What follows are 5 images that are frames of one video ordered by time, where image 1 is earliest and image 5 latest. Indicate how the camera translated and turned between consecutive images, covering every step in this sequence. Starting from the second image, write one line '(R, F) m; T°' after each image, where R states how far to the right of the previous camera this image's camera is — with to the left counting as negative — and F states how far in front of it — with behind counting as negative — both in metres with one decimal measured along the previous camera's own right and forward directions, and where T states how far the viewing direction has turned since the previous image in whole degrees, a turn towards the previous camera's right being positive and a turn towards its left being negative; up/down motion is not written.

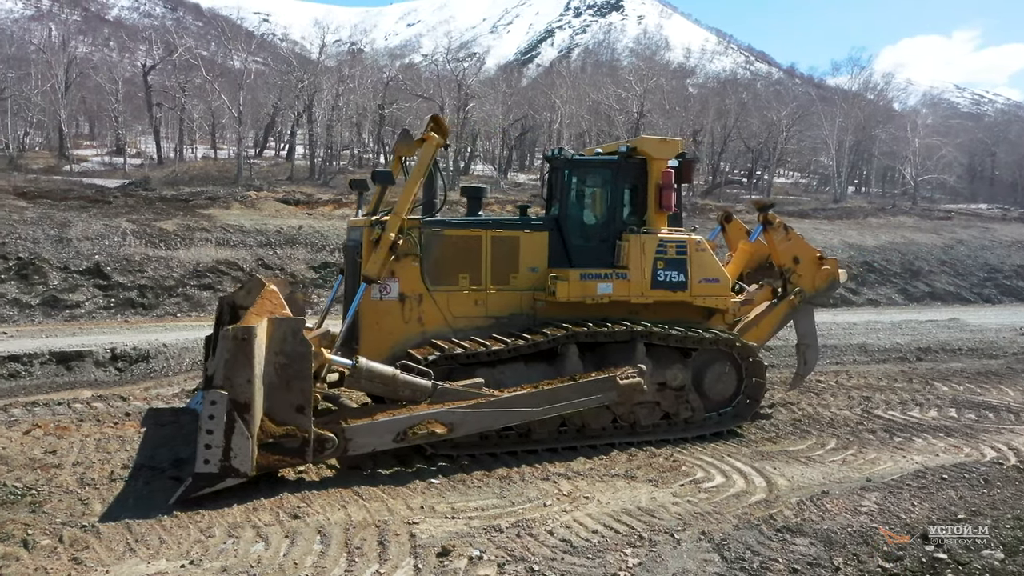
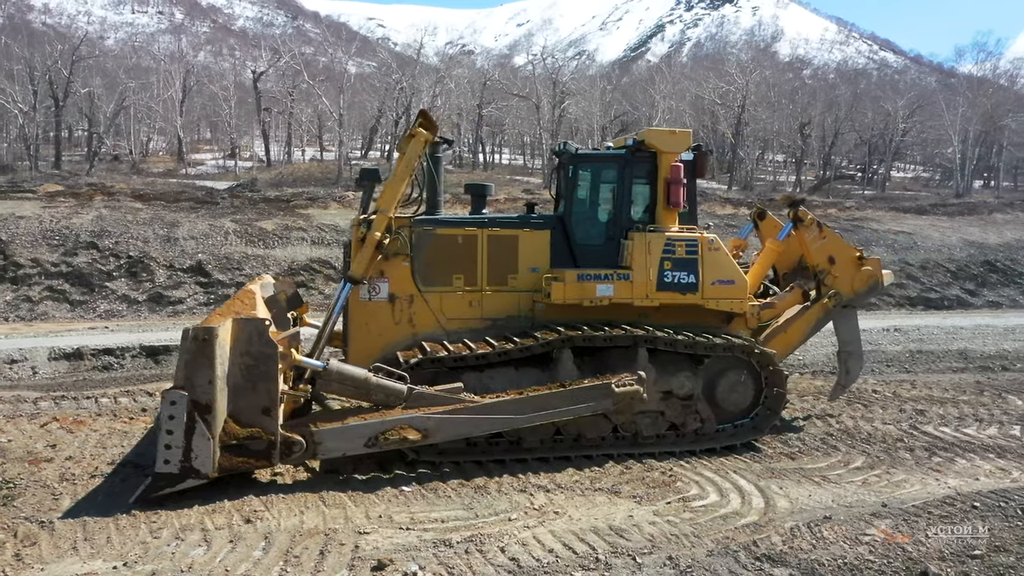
(+0.9, +0.3) m; -8°
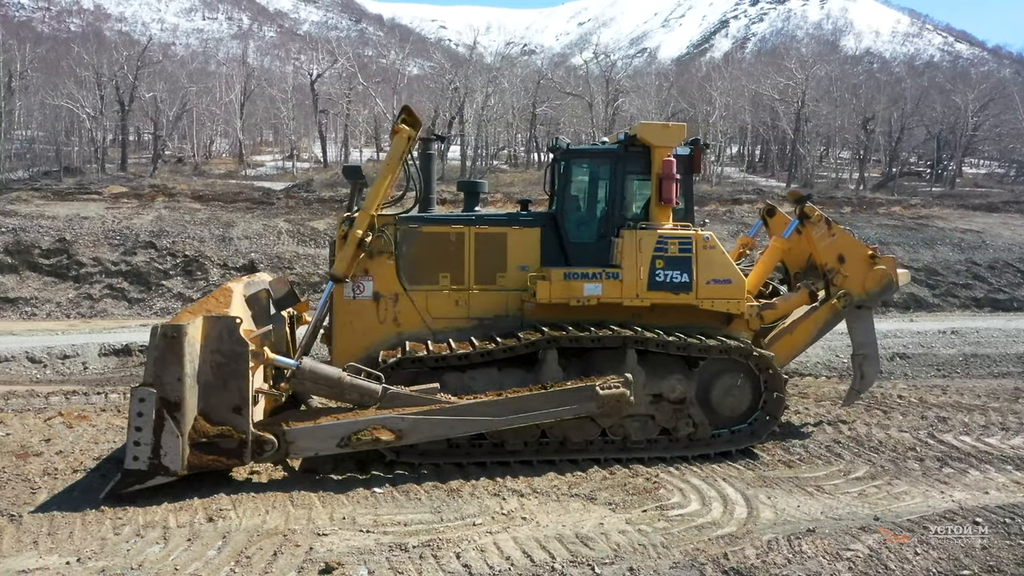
(+0.6, +0.2) m; -4°
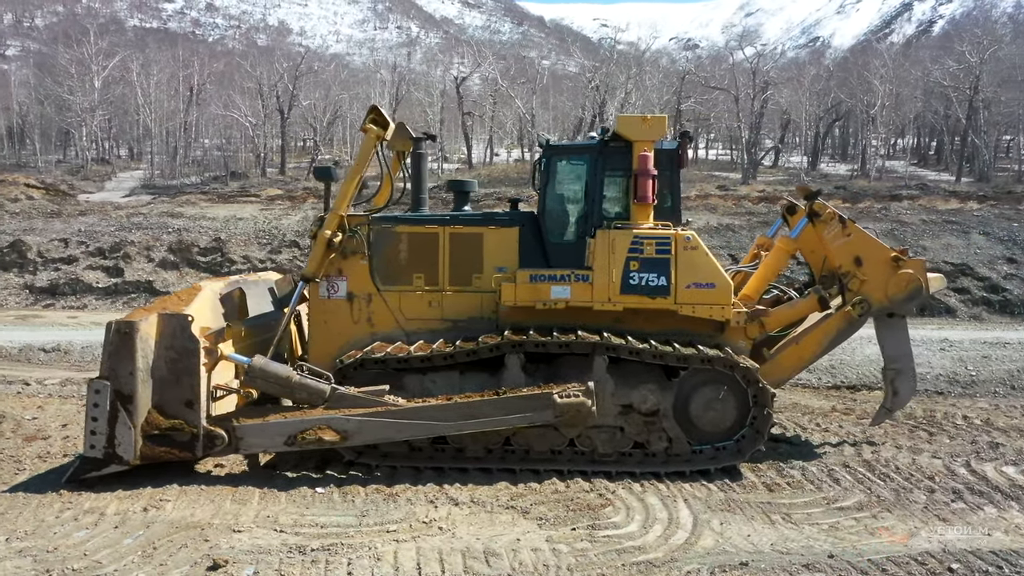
(+1.4, +0.3) m; -11°
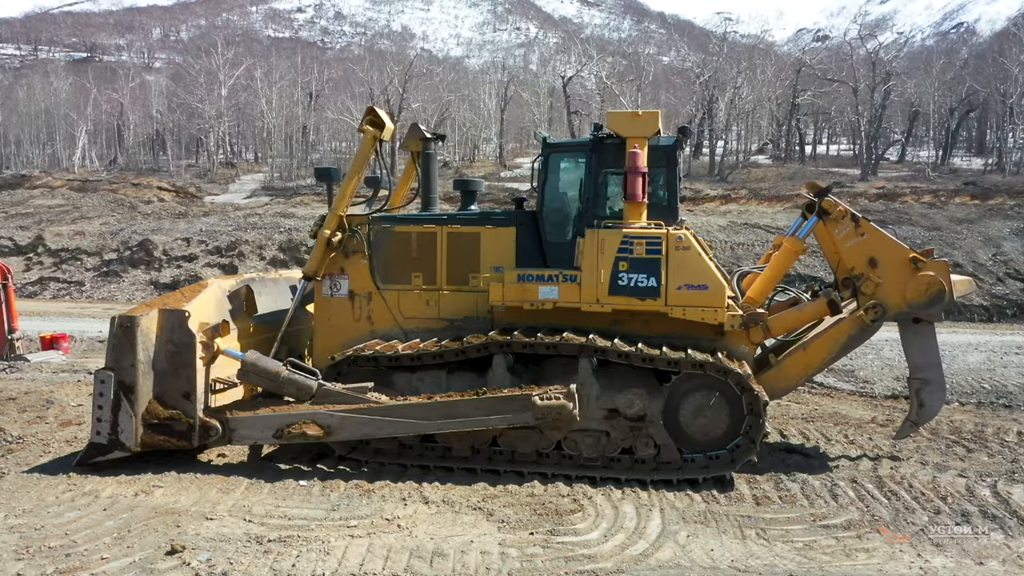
(+0.9, +0.1) m; -8°
